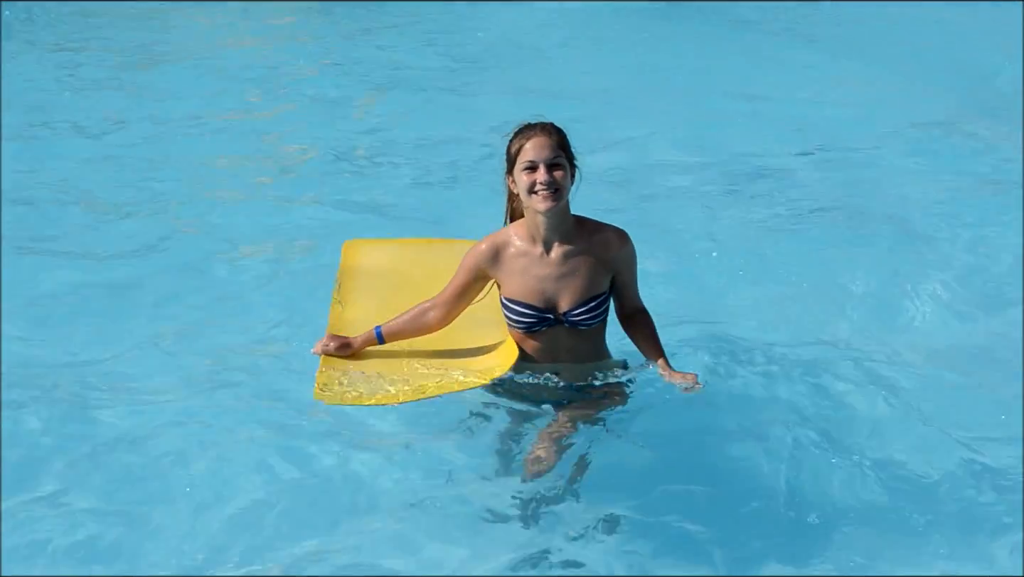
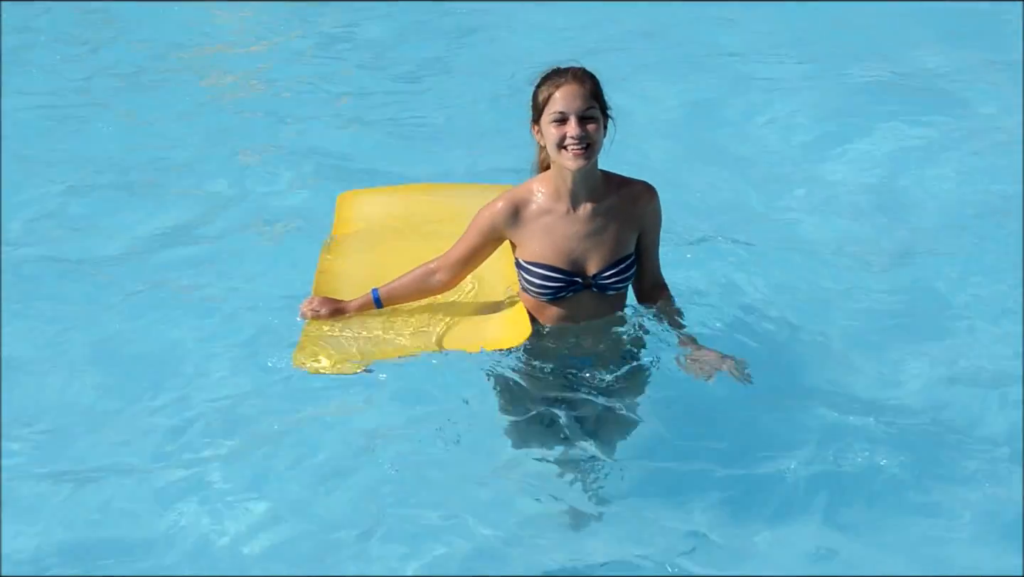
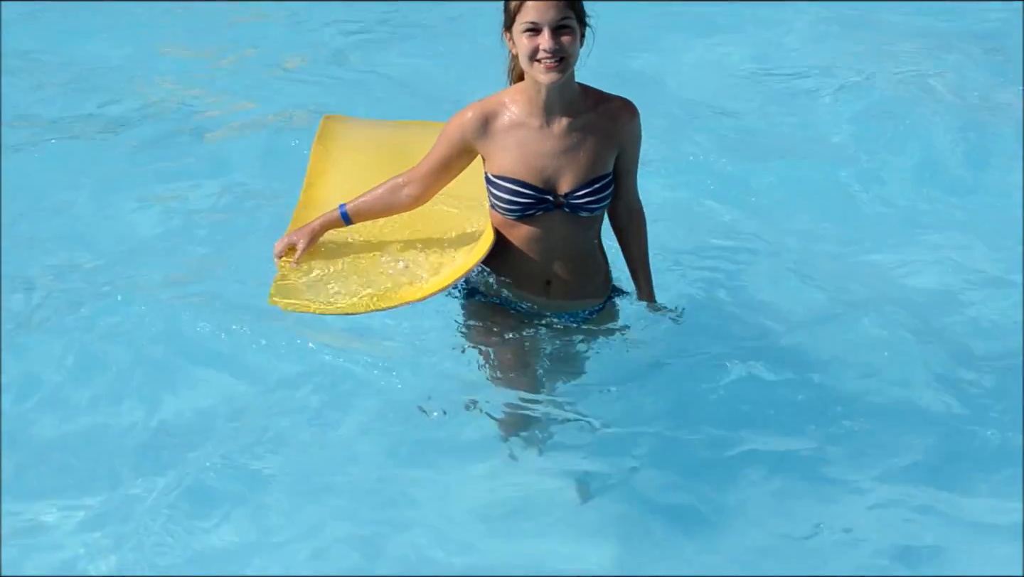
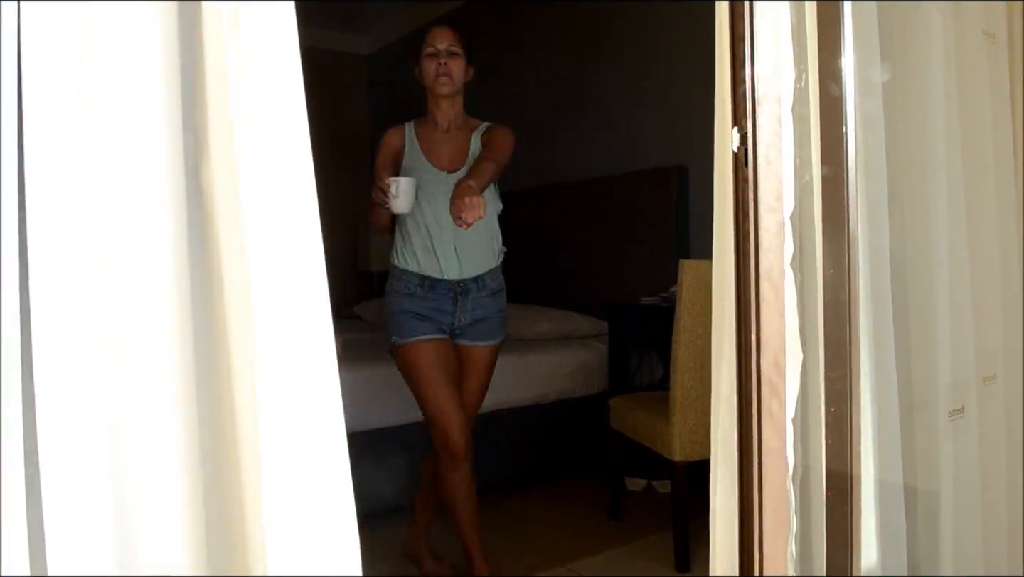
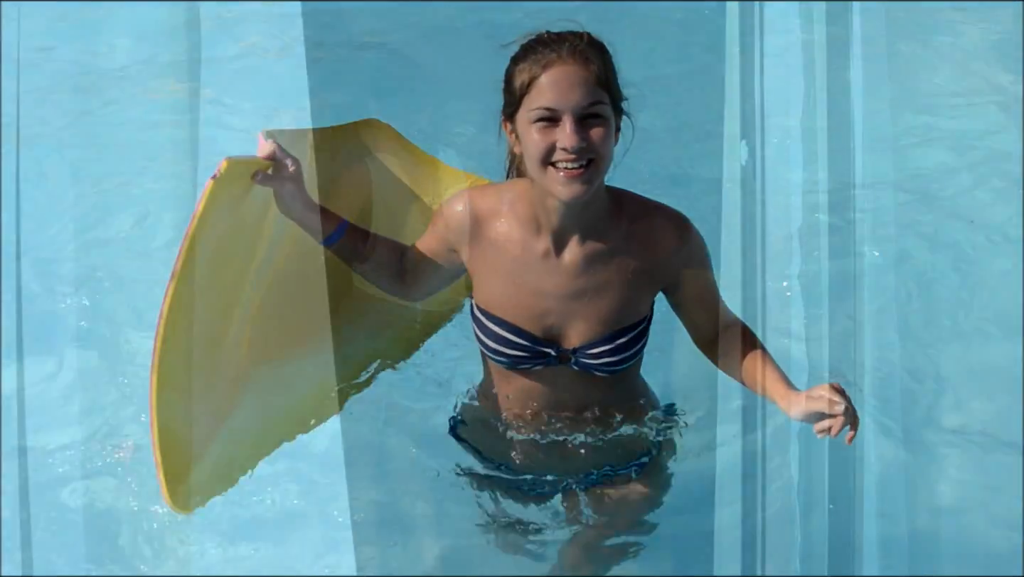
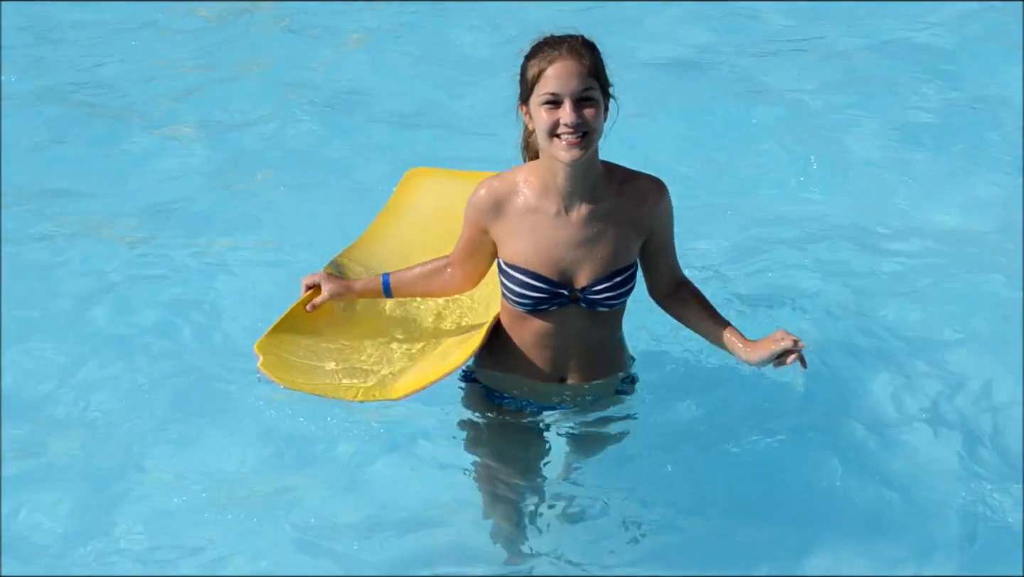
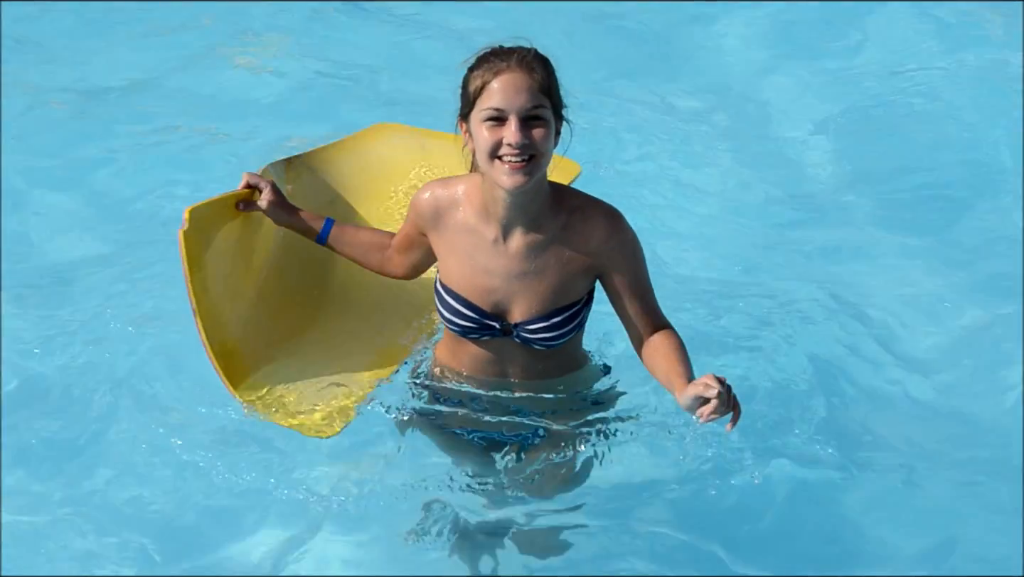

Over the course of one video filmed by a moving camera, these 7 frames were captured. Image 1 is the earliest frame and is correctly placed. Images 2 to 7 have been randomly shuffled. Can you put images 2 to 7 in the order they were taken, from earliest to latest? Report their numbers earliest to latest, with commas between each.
2, 3, 6, 7, 5, 4
